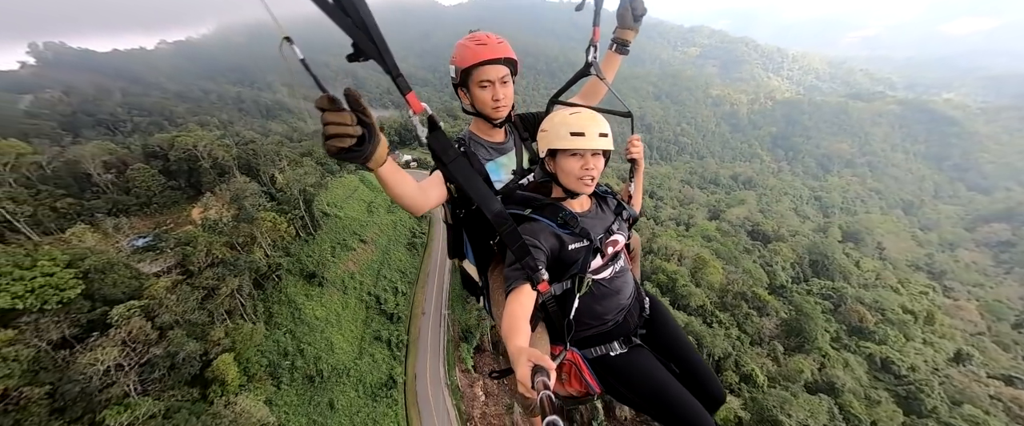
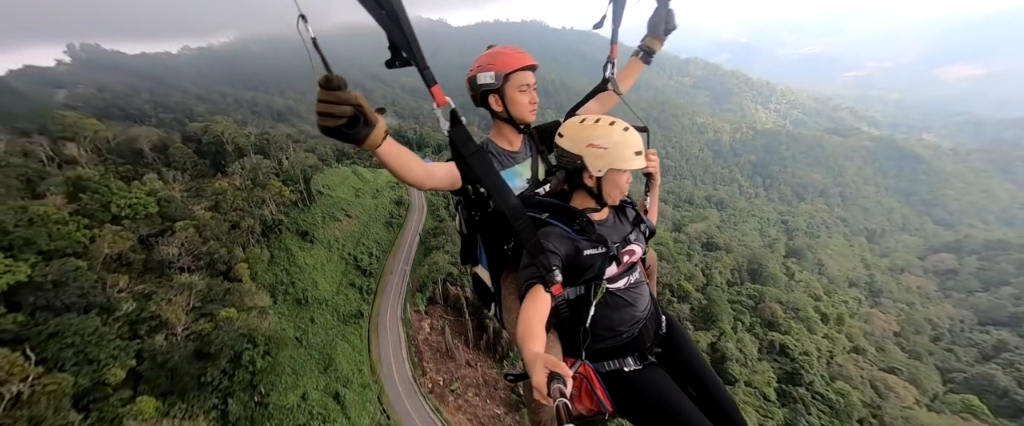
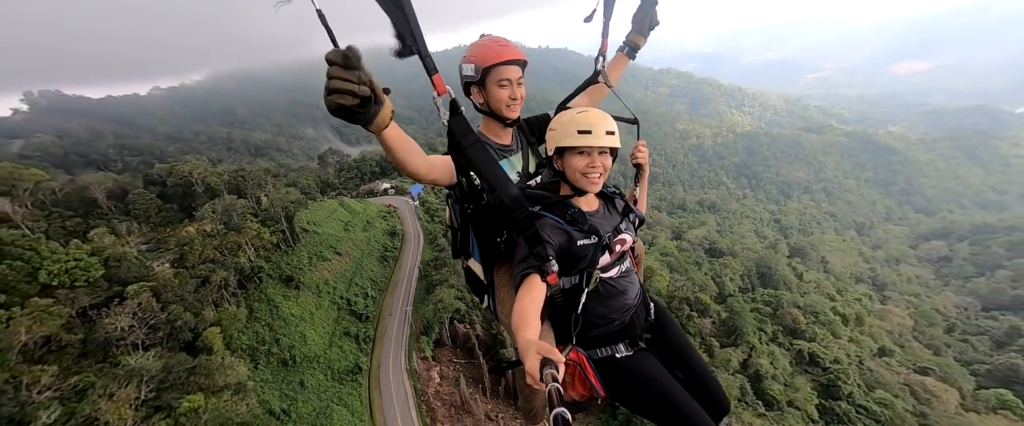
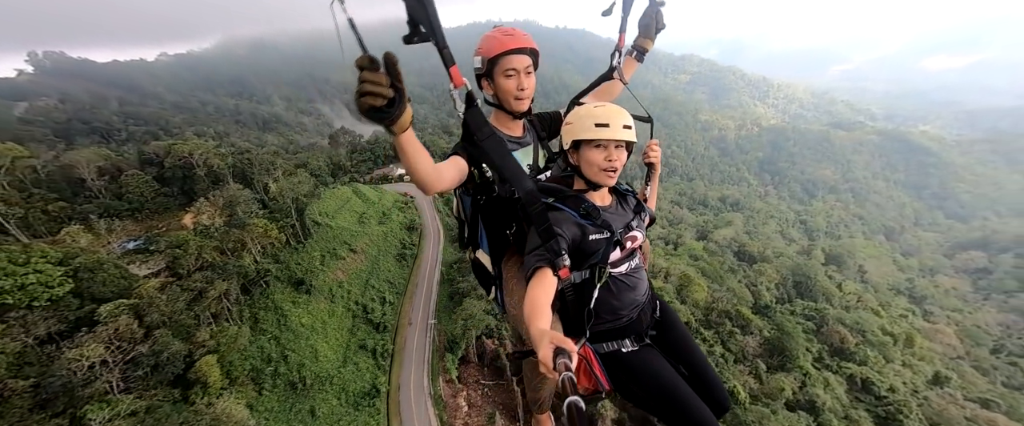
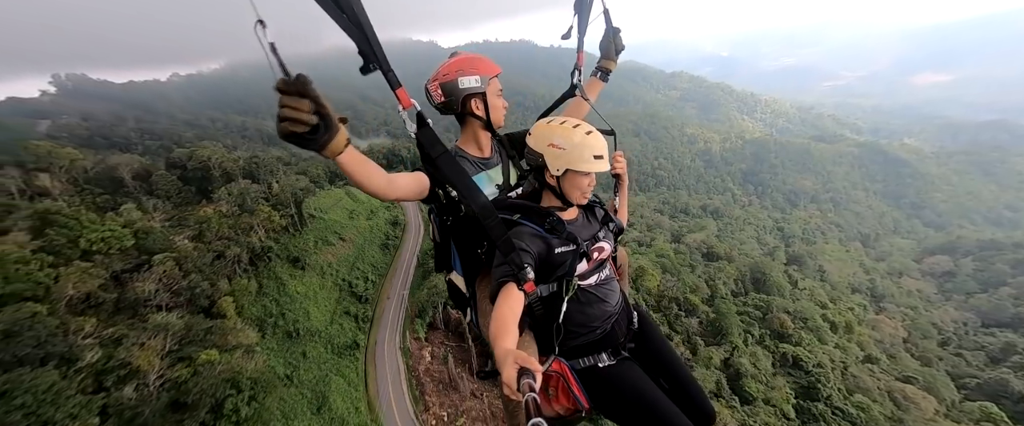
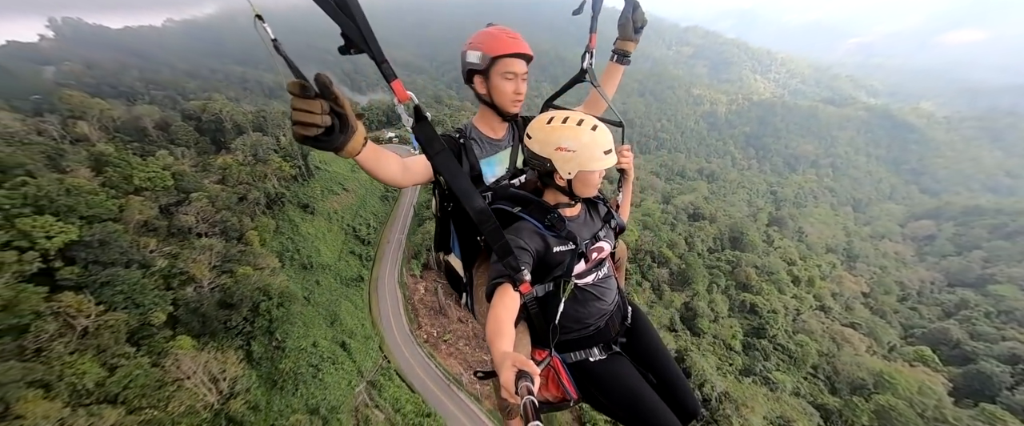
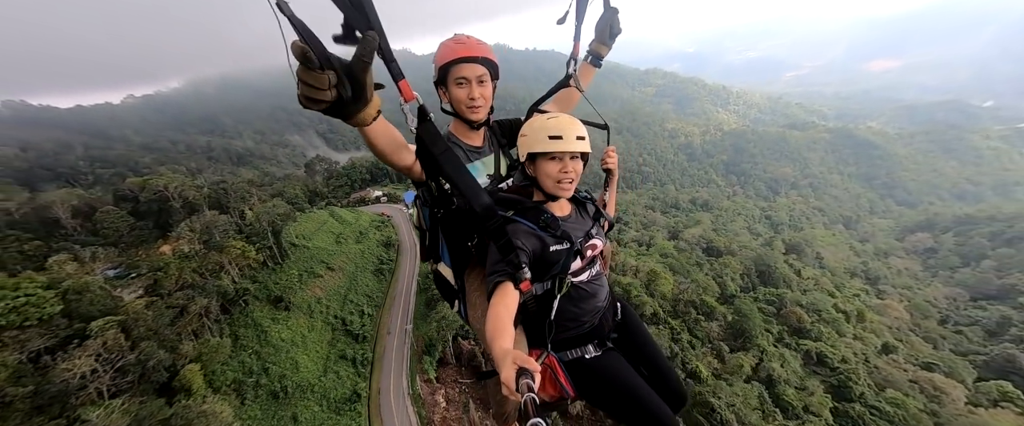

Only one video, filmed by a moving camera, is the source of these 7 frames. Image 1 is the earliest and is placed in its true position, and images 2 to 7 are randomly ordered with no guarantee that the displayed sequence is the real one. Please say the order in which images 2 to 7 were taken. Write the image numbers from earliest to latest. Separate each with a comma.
4, 7, 3, 5, 2, 6
